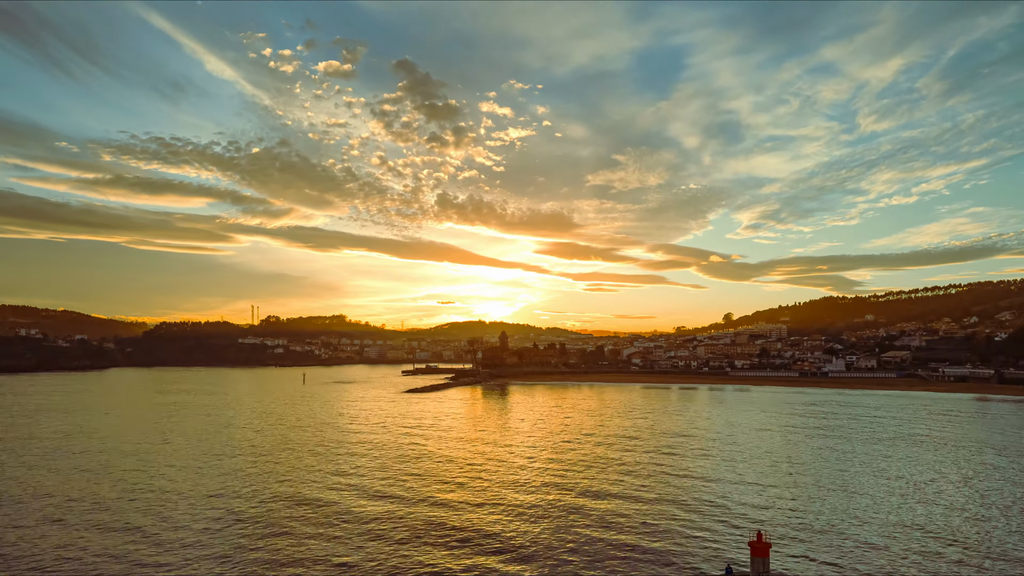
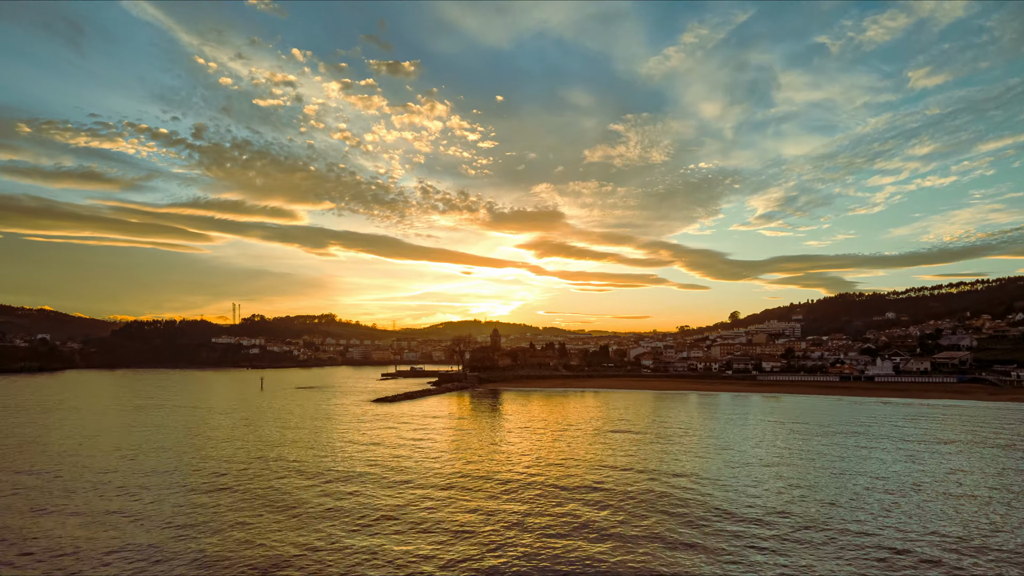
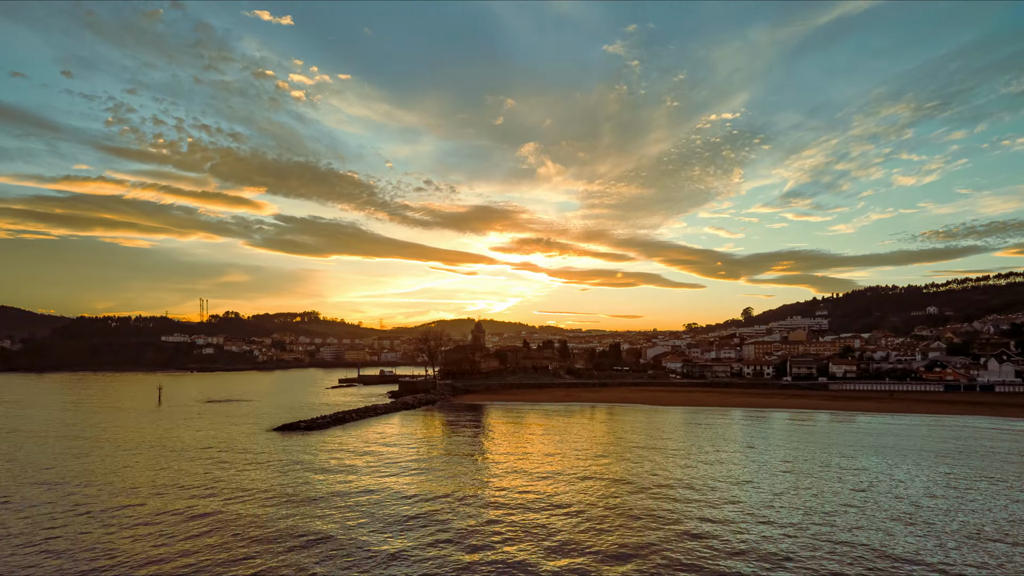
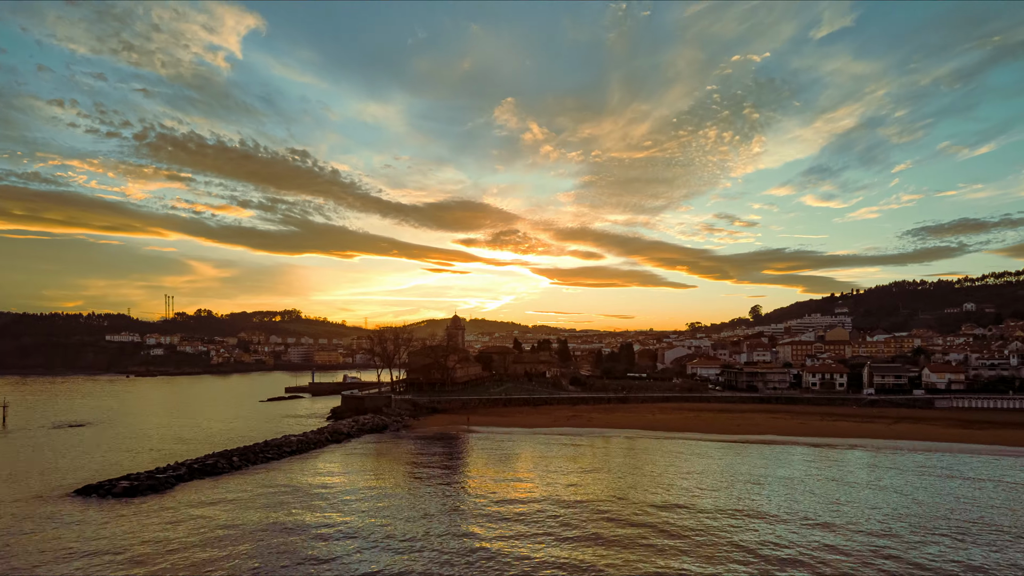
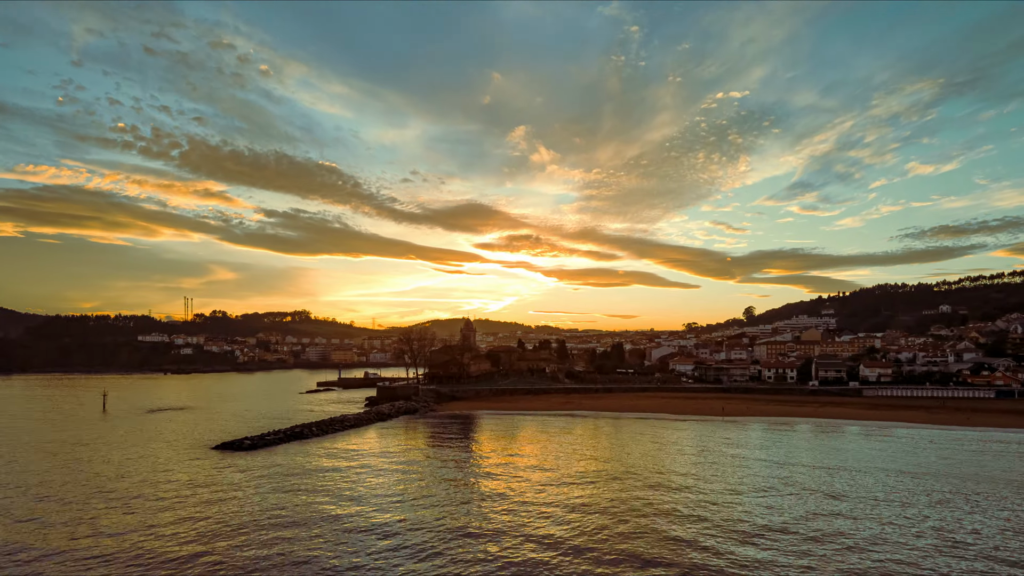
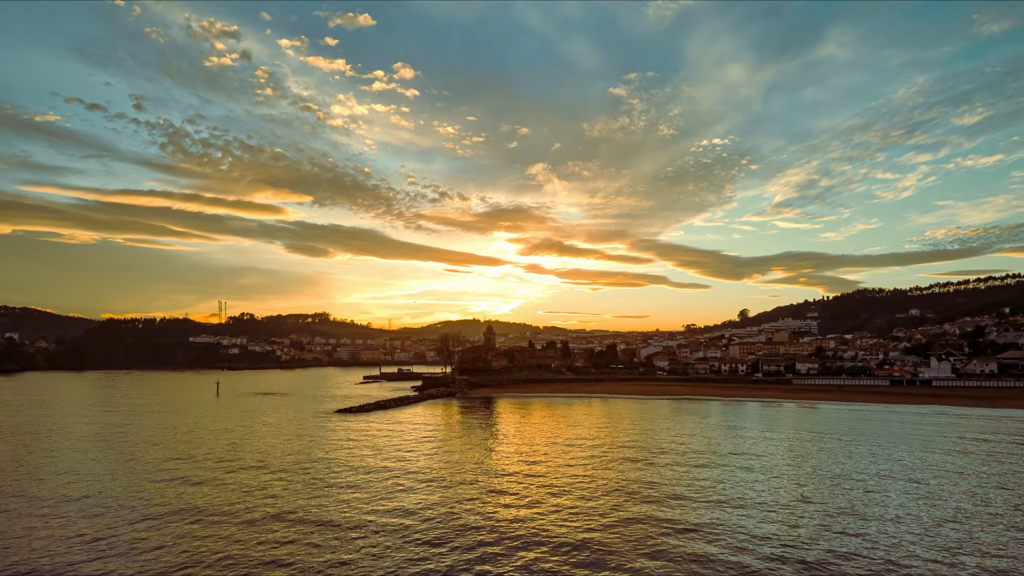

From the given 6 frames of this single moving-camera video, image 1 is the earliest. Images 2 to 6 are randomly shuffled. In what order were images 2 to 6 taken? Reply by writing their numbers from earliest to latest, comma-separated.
2, 6, 3, 5, 4
